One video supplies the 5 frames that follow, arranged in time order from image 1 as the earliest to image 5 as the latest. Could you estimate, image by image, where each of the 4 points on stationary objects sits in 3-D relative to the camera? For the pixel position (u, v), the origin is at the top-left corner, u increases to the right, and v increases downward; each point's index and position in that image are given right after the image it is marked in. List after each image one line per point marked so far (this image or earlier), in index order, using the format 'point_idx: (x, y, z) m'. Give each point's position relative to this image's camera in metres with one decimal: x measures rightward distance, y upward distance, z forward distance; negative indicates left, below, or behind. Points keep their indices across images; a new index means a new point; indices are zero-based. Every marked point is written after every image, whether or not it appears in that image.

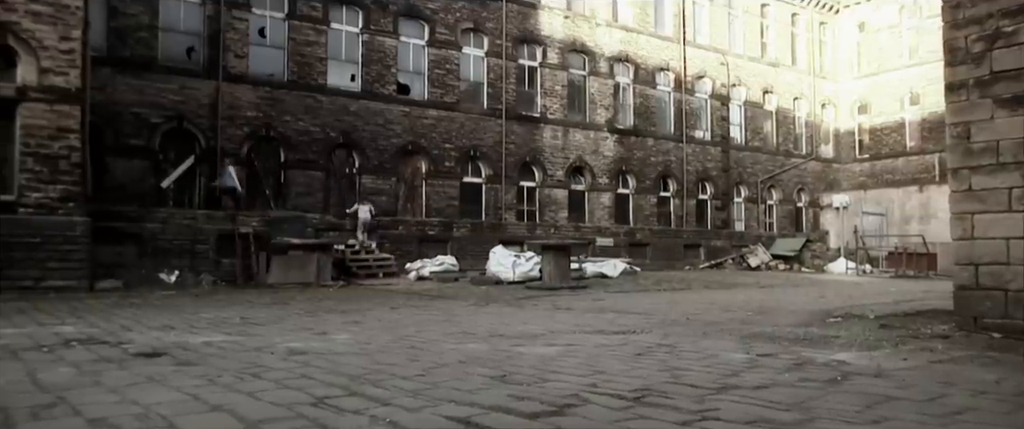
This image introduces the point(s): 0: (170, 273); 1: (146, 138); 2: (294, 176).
0: (-6.6, -1.2, +13.7) m
1: (-8.4, +1.7, +16.0) m
2: (-5.5, +1.0, +18.0) m
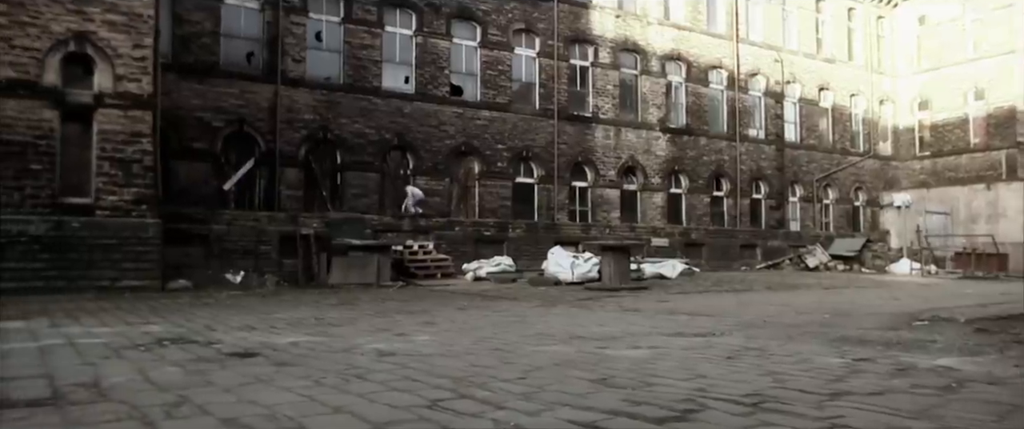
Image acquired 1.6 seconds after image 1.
0: (-5.4, -1.2, +14.0) m
1: (-7.1, +1.7, +16.4) m
2: (-4.2, +1.0, +18.2) m
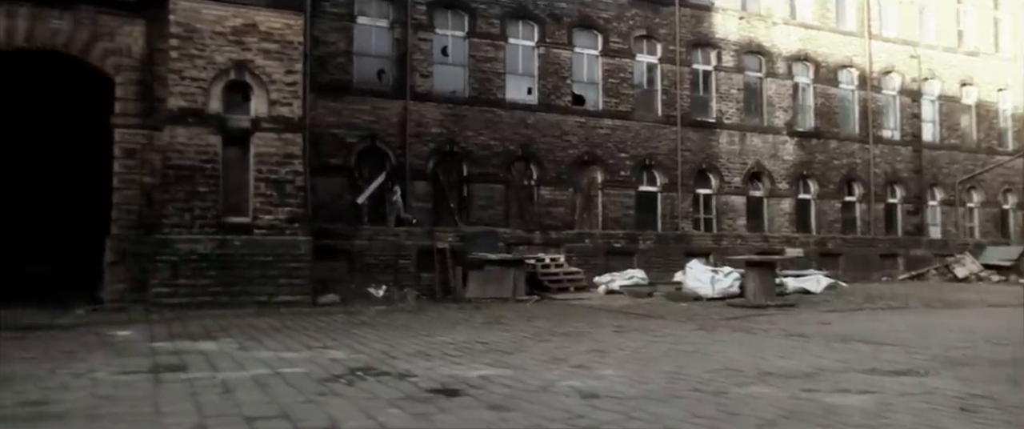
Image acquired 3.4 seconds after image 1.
0: (-2.7, -1.5, +14.4) m
1: (-4.1, +1.4, +17.1) m
2: (-0.9, +0.7, +18.5) m
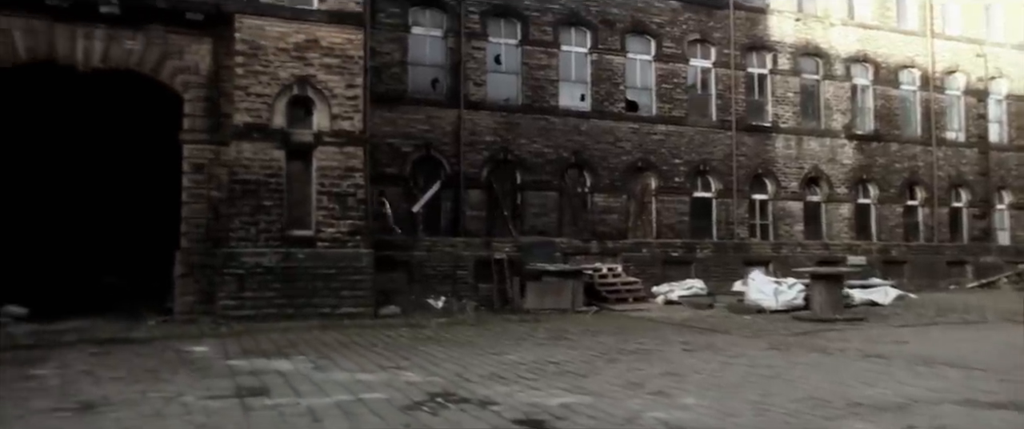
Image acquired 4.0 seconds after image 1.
0: (-1.5, -1.7, +14.5) m
1: (-2.8, +1.2, +17.2) m
2: (+0.5, +0.5, +18.4) m
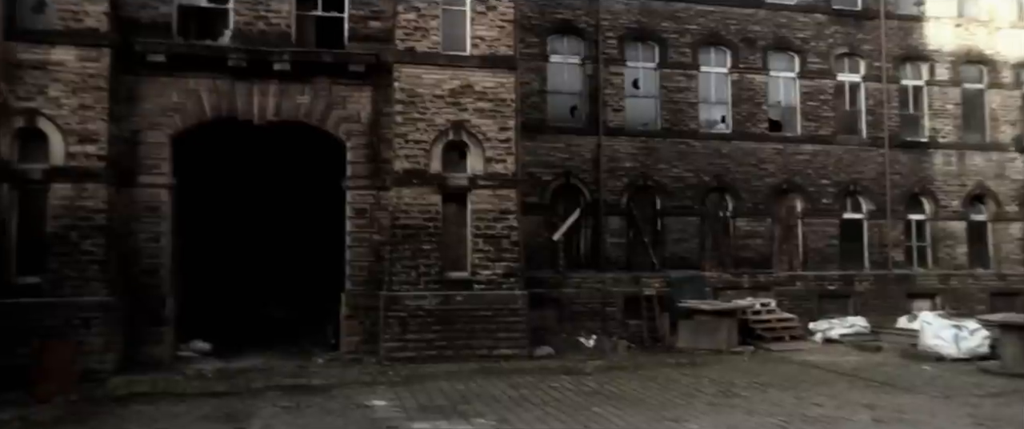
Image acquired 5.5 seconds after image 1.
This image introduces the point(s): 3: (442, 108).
0: (+1.5, -2.5, +14.5) m
1: (+0.7, +0.4, +17.3) m
2: (+4.1, -0.2, +18.0) m
3: (-1.3, +2.0, +13.3) m
